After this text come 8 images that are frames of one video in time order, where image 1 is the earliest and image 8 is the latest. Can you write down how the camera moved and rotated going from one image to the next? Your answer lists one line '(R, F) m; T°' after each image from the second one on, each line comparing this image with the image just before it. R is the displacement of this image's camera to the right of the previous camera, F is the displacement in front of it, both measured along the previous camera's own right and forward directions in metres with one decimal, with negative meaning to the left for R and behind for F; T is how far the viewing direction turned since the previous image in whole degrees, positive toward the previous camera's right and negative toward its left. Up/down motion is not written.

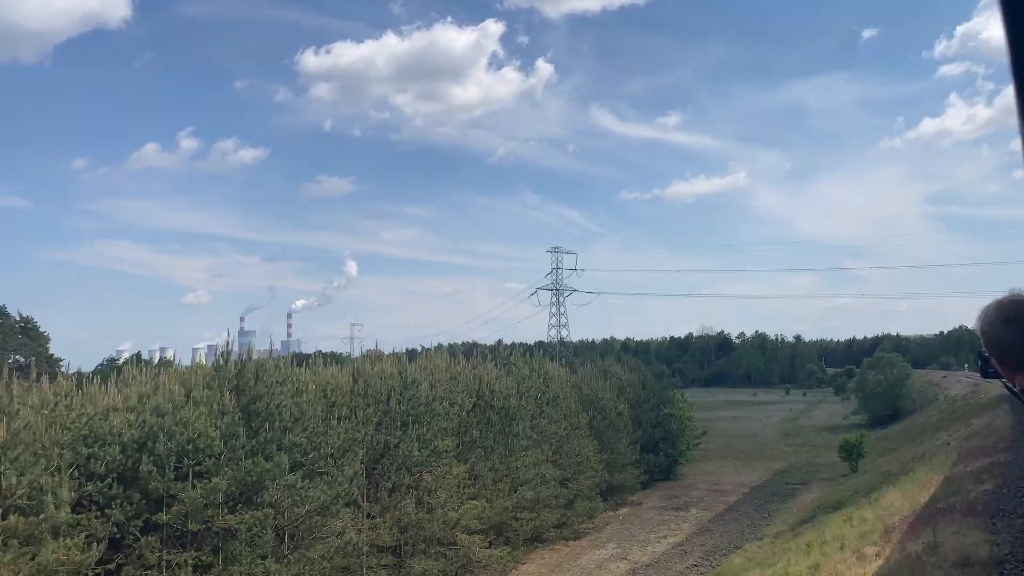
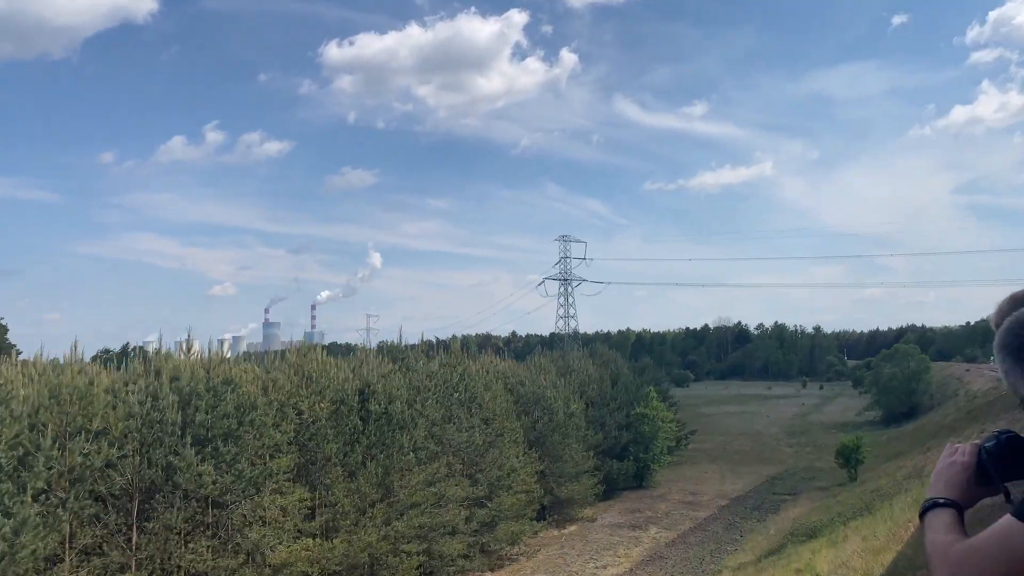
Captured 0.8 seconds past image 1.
(+4.5, +5.9) m; -2°
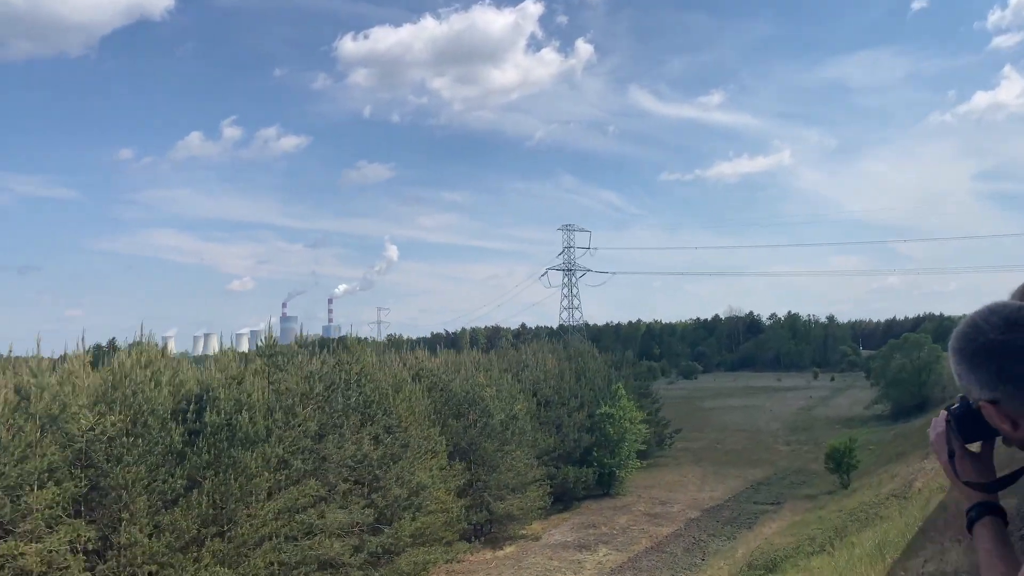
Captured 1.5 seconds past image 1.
(+3.8, +4.7) m; -1°
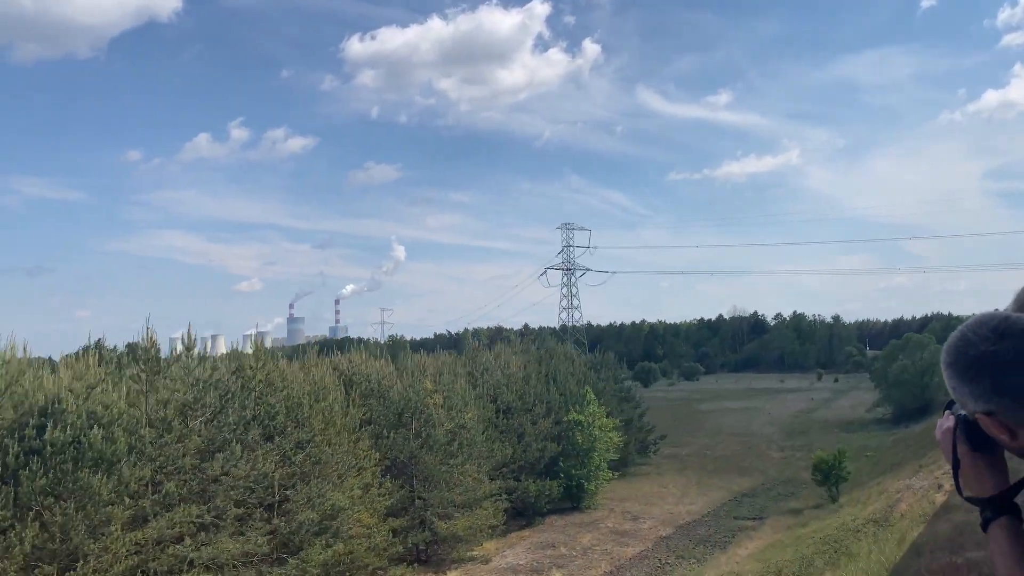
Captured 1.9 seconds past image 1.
(+2.4, +2.9) m; -1°
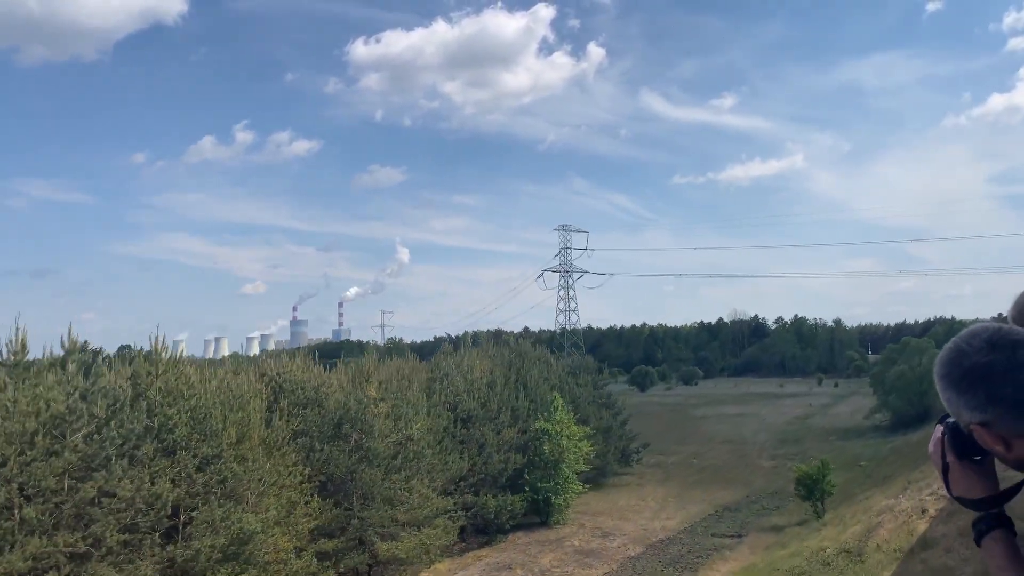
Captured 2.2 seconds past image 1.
(+1.9, +2.3) m; 0°
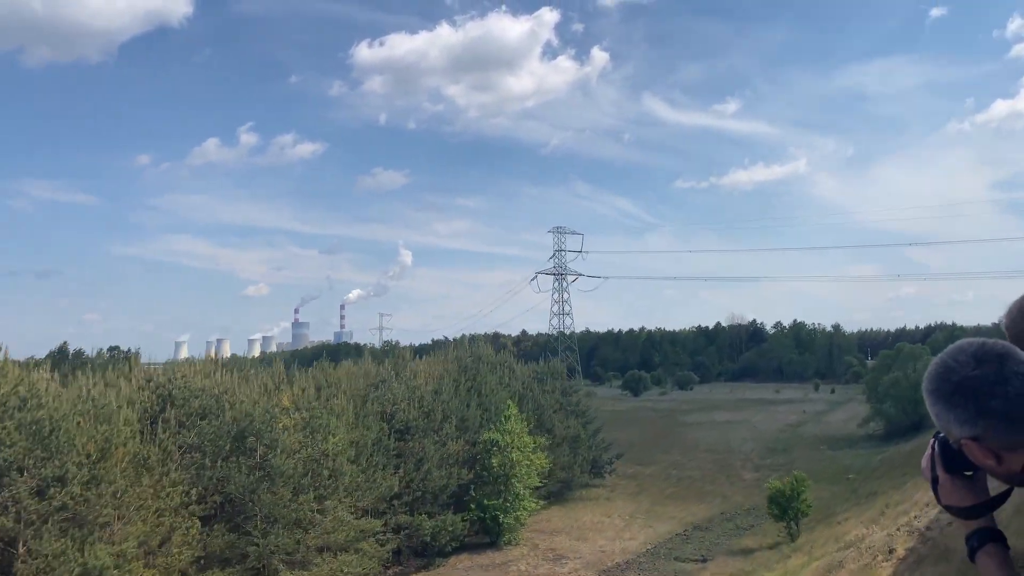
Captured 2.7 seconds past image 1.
(+2.4, +2.9) m; 0°
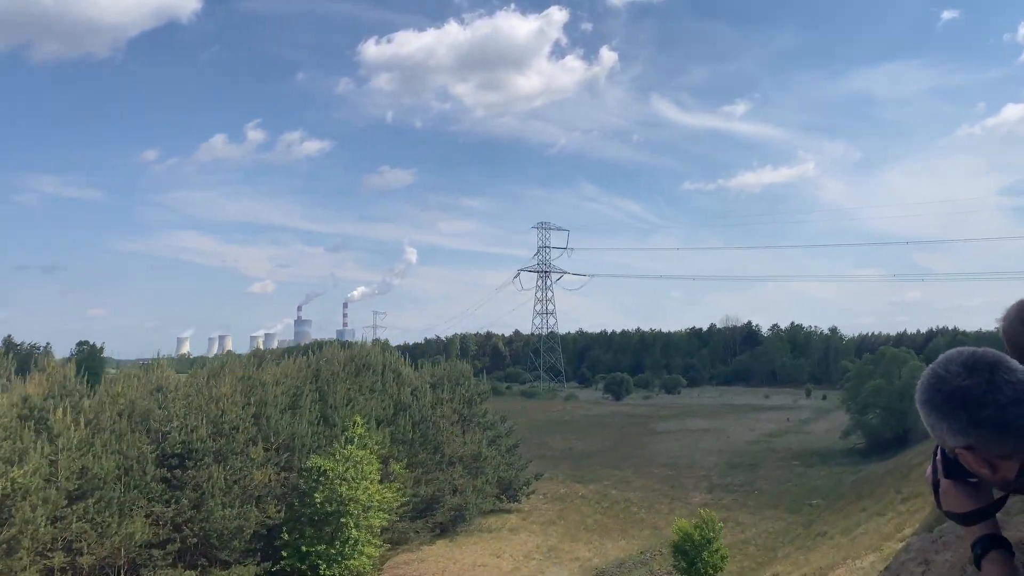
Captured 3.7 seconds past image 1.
(+5.8, +7.2) m; 0°
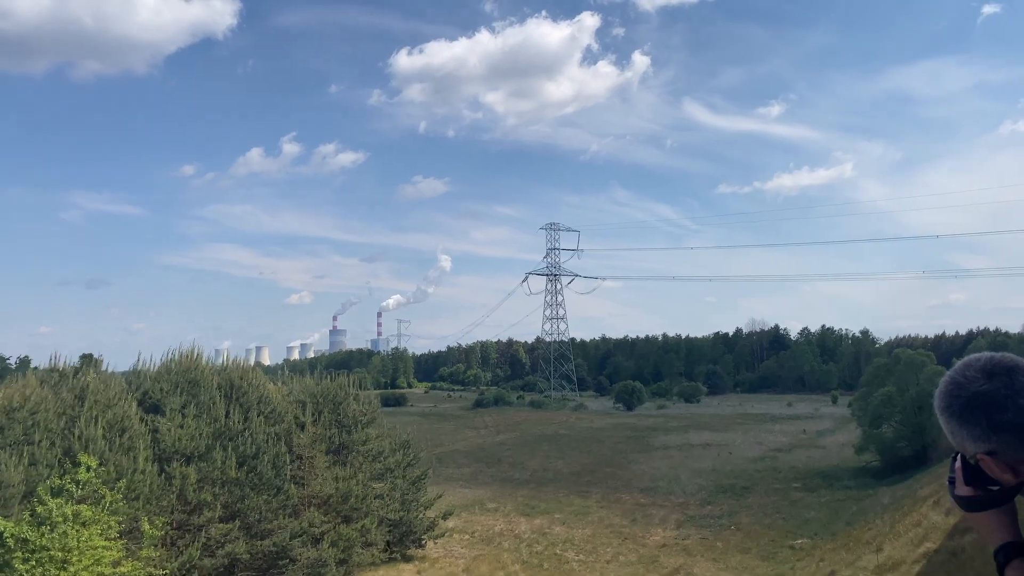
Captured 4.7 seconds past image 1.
(+6.2, +7.7) m; -3°
